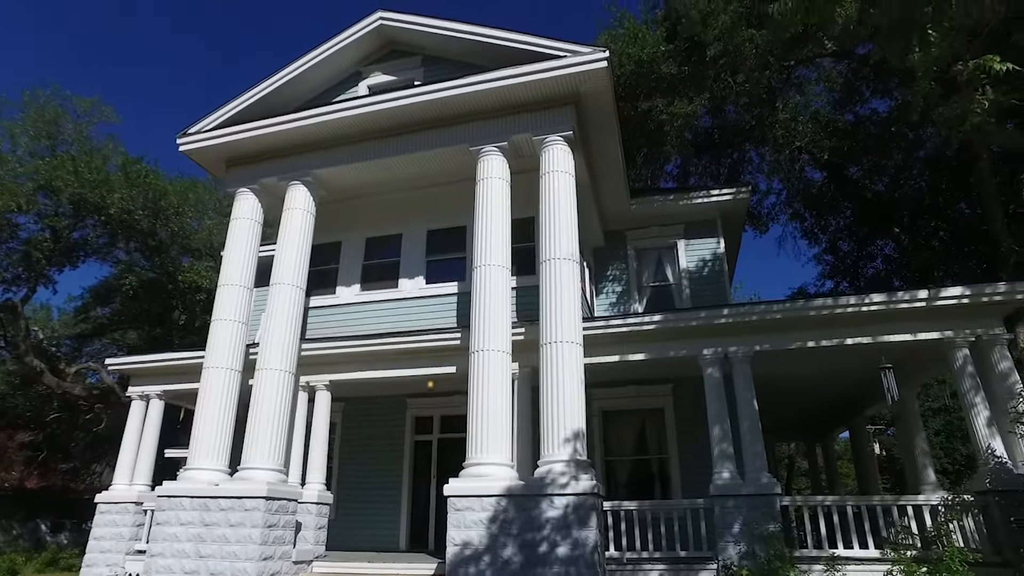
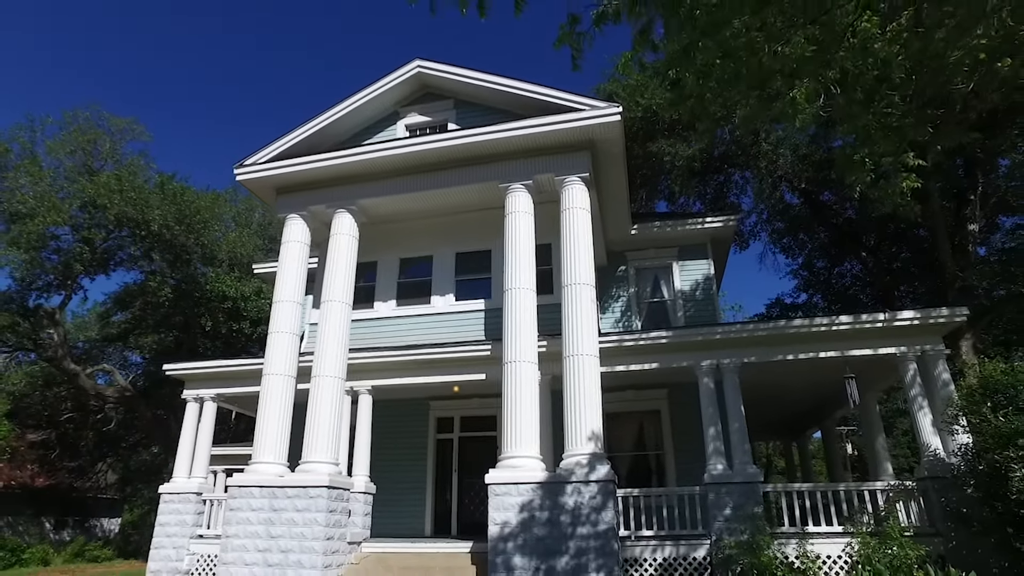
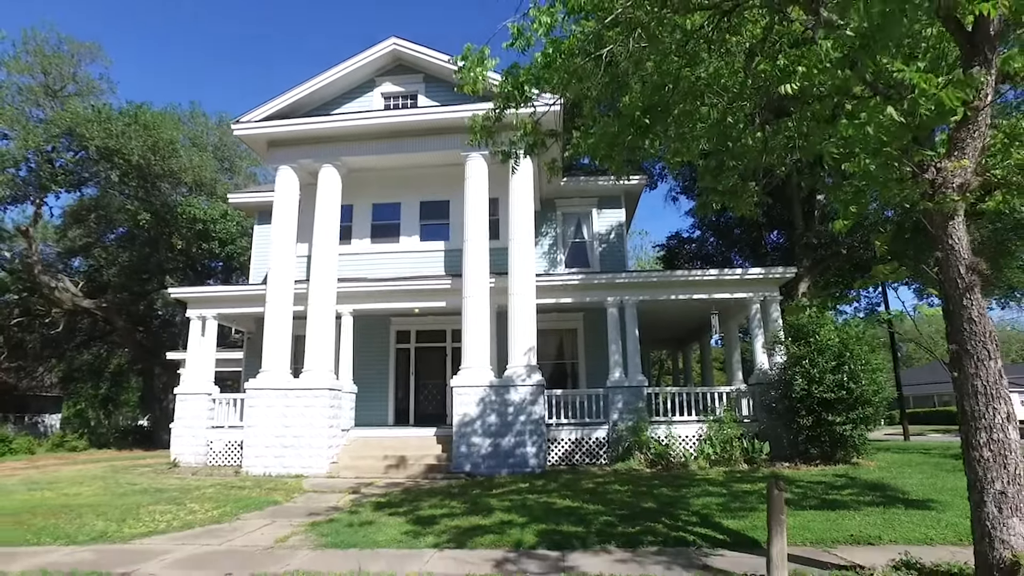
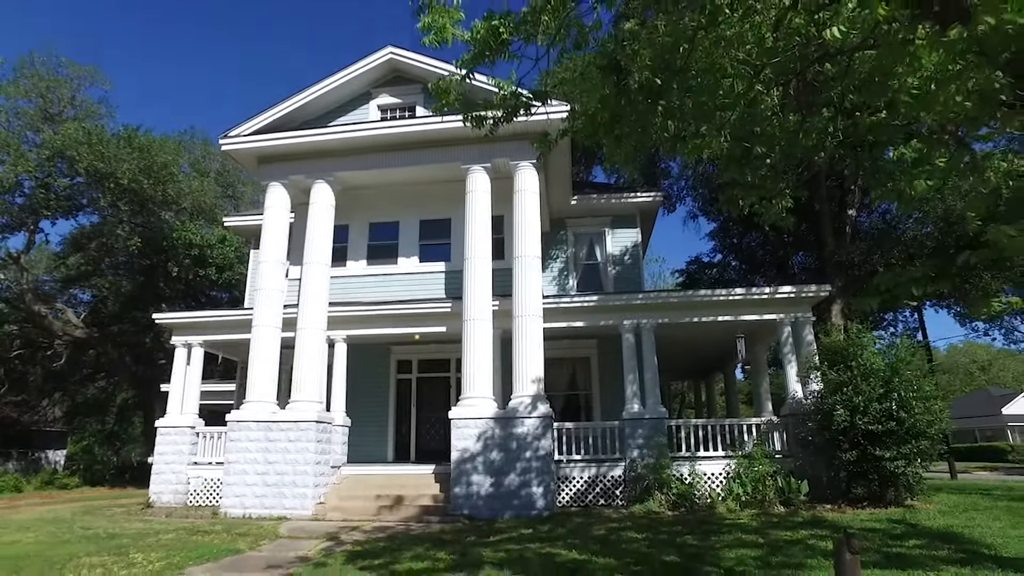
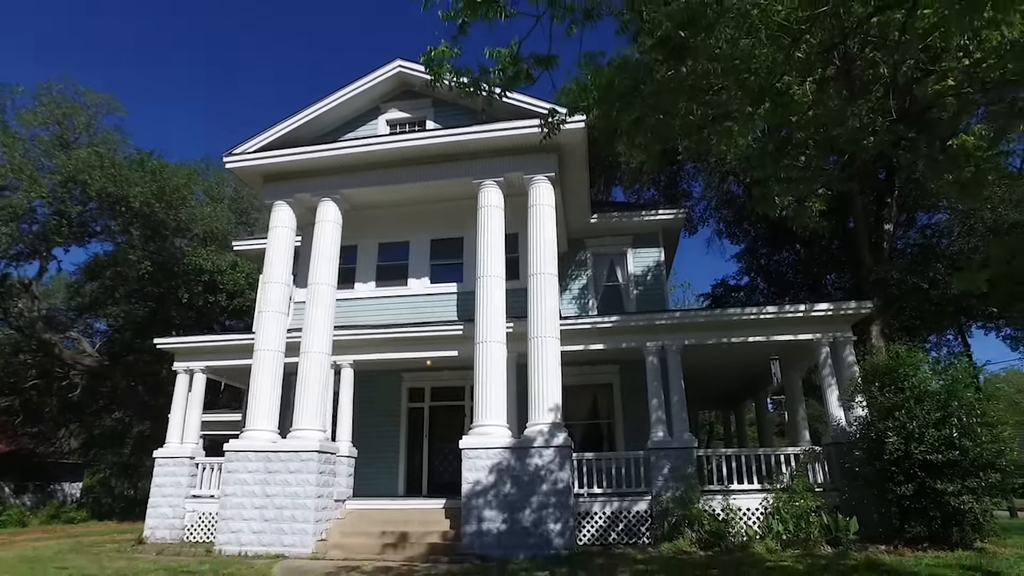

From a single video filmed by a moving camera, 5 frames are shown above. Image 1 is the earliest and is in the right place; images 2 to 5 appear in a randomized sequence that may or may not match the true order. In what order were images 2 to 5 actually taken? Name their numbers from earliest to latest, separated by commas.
2, 5, 4, 3
